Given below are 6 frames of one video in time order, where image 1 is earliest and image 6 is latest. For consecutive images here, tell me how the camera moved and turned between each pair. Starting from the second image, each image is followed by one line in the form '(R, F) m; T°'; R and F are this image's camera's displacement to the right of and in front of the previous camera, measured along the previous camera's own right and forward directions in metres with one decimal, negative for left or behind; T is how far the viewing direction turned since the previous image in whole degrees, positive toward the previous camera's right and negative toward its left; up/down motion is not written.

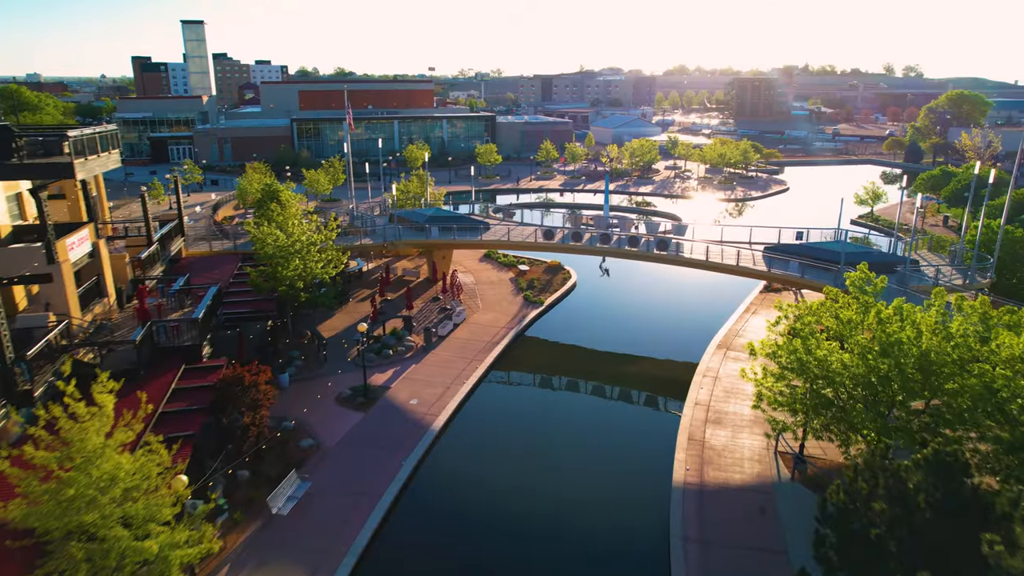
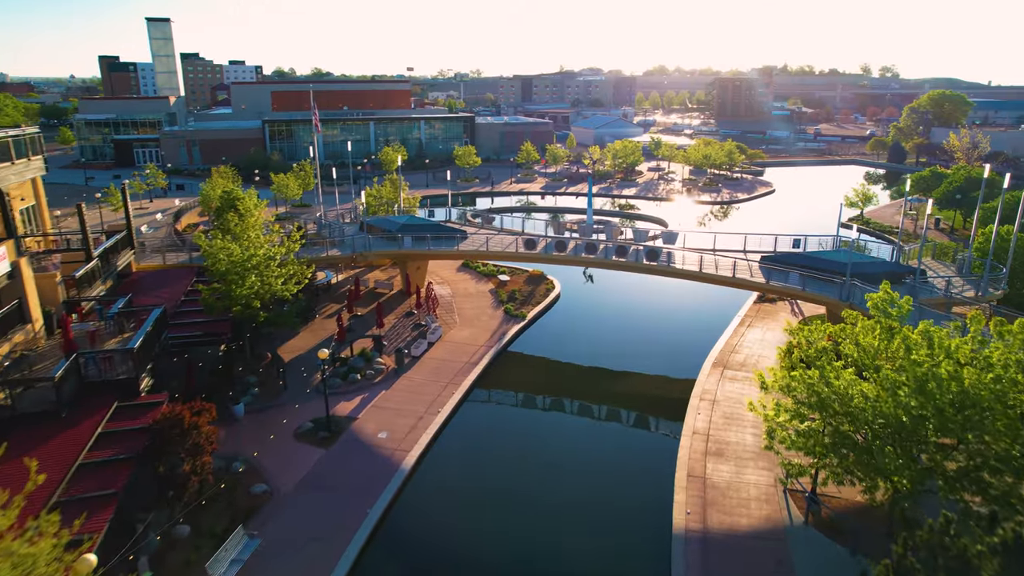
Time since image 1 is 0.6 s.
(+0.1, +2.1) m; +2°
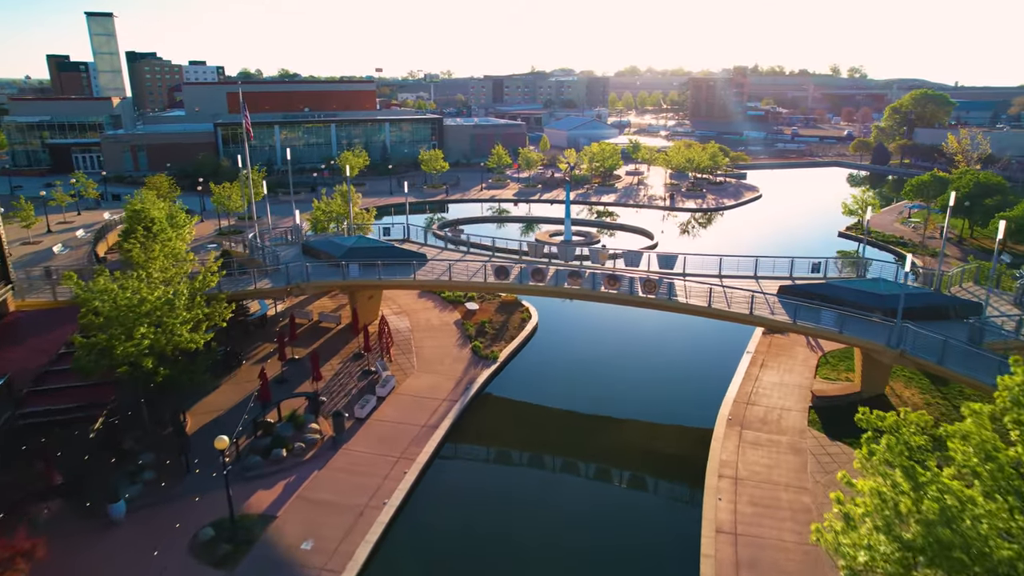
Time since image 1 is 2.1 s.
(+0.3, +4.8) m; +2°
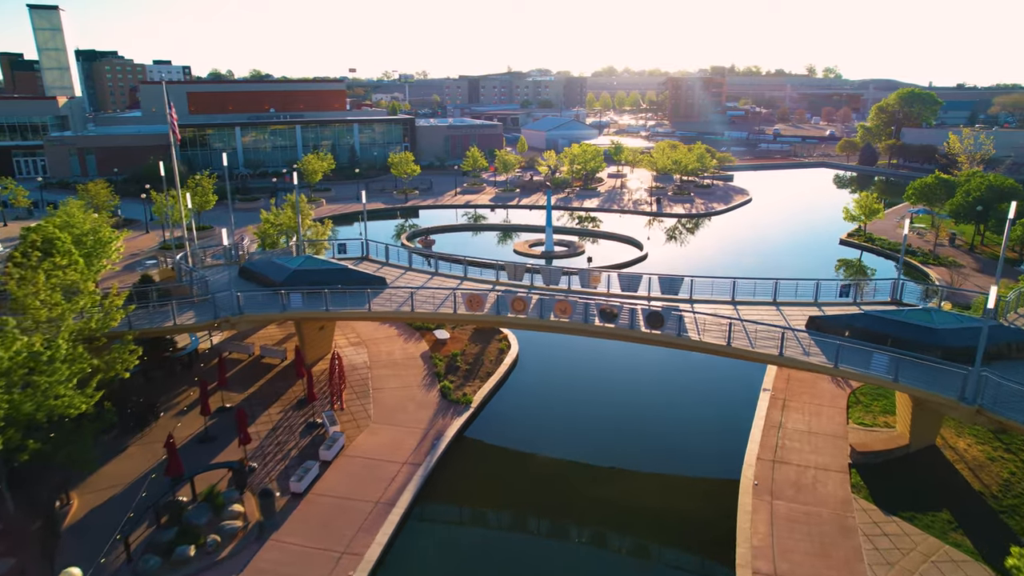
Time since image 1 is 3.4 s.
(+0.1, +4.0) m; +2°
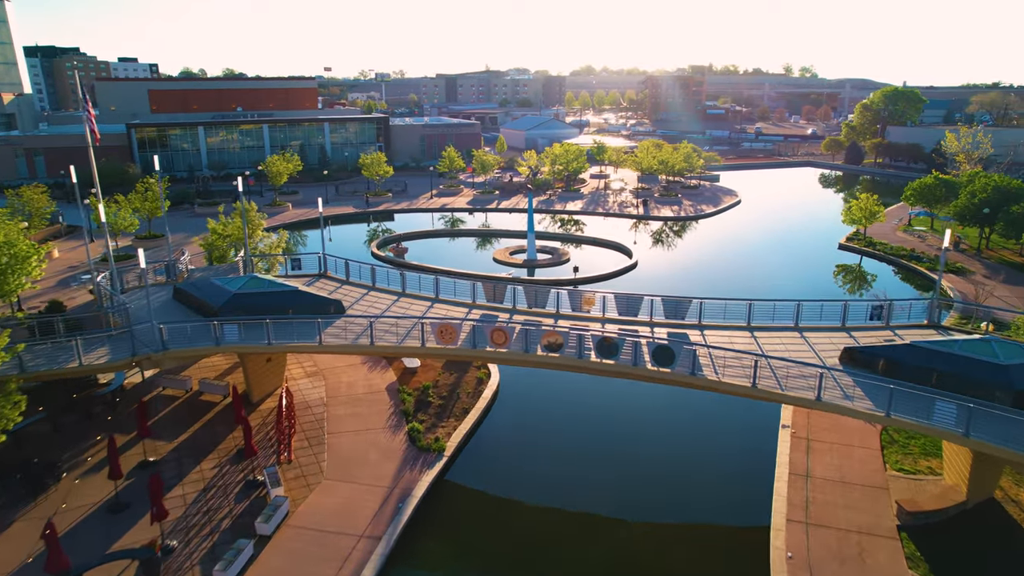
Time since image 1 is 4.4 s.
(0.0, +3.1) m; +2°
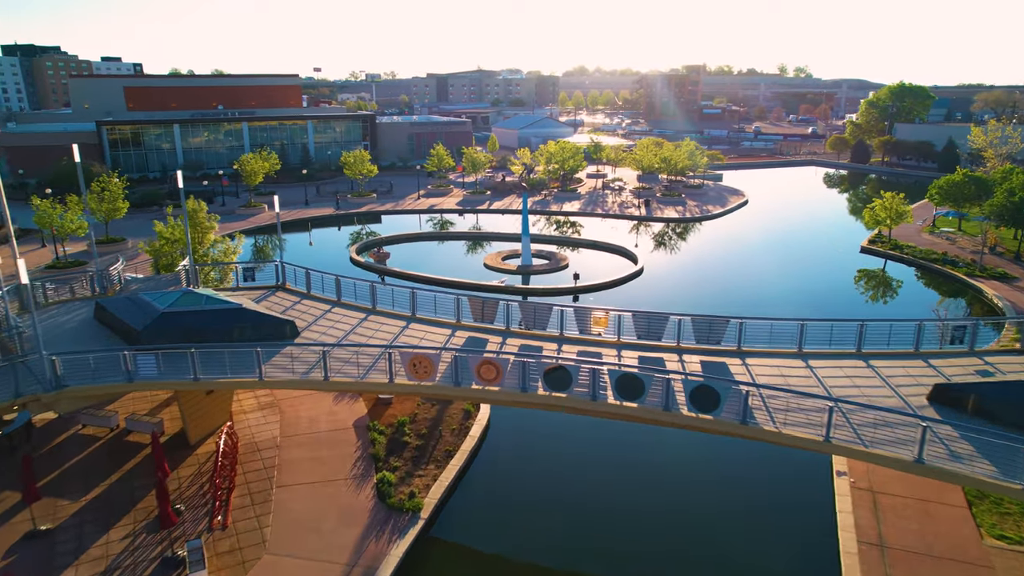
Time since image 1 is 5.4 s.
(0.0, +3.5) m; +1°
